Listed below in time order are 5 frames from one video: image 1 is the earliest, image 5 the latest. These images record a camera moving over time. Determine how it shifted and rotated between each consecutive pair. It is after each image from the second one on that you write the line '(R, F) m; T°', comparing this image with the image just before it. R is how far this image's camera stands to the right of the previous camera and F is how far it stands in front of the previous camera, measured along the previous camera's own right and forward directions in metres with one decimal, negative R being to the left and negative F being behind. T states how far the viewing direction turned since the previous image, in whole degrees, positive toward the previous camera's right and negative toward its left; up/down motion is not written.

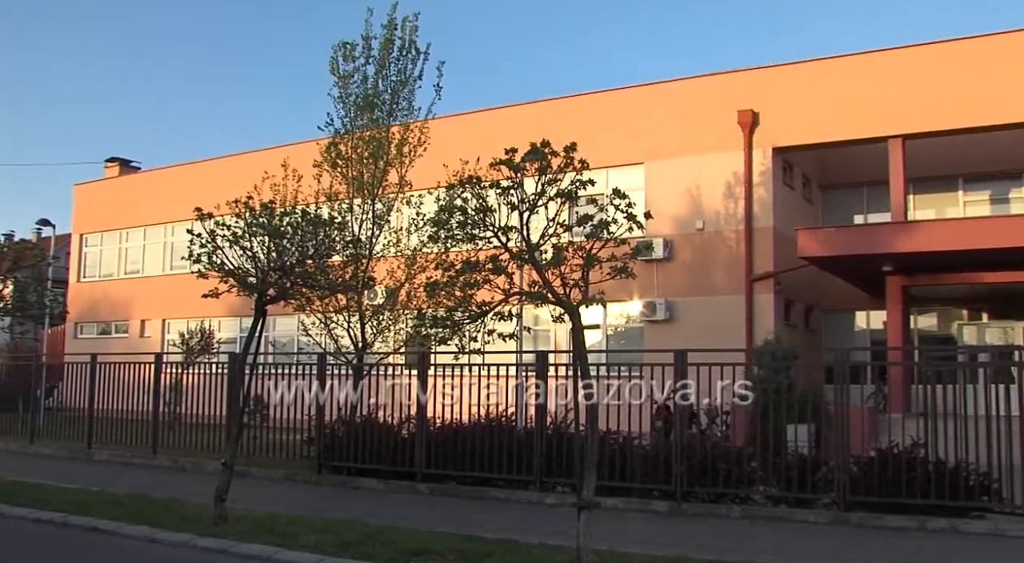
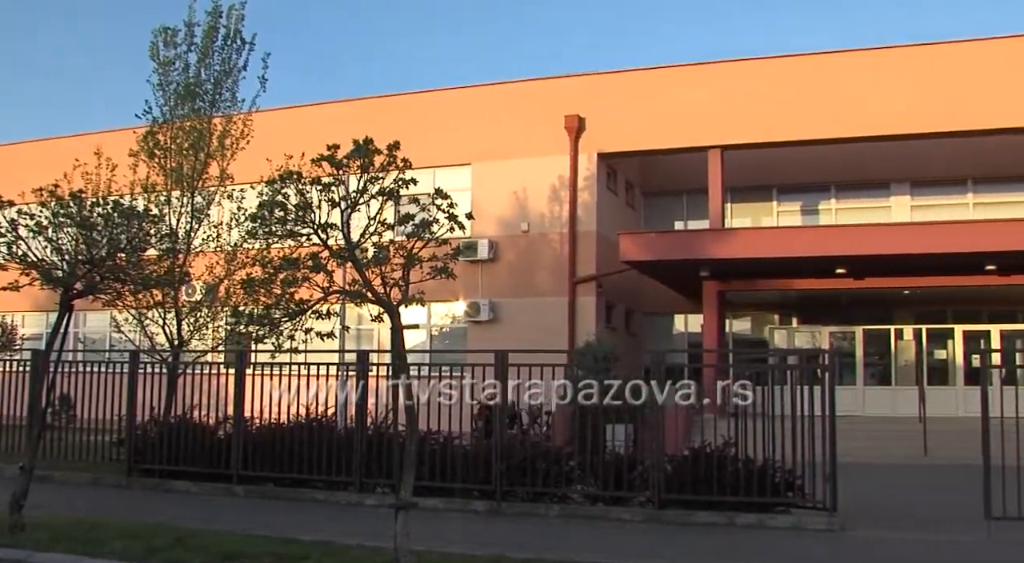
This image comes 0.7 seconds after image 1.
(+1.1, 0.0) m; +6°
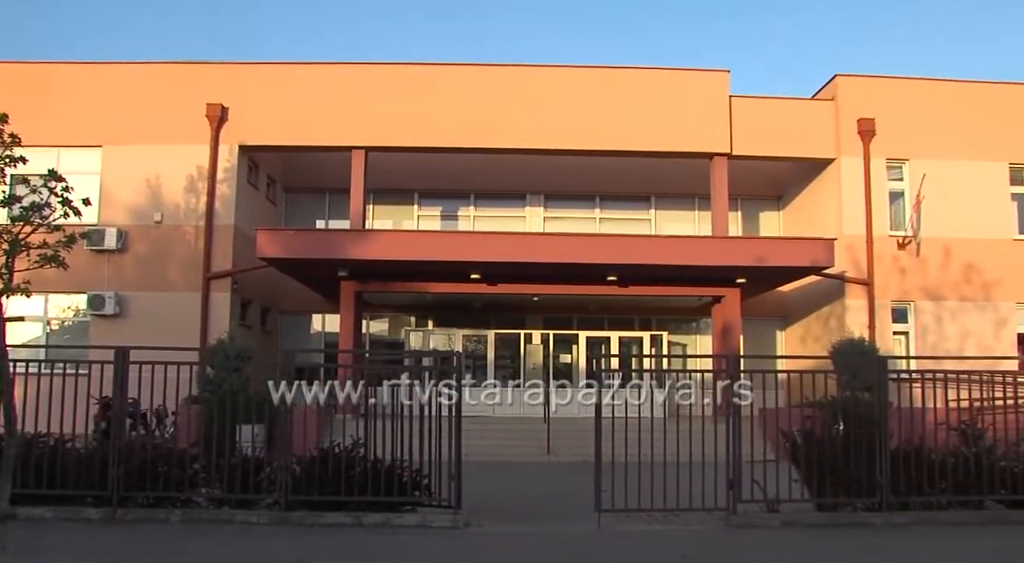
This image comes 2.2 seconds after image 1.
(+2.1, -0.2) m; +13°
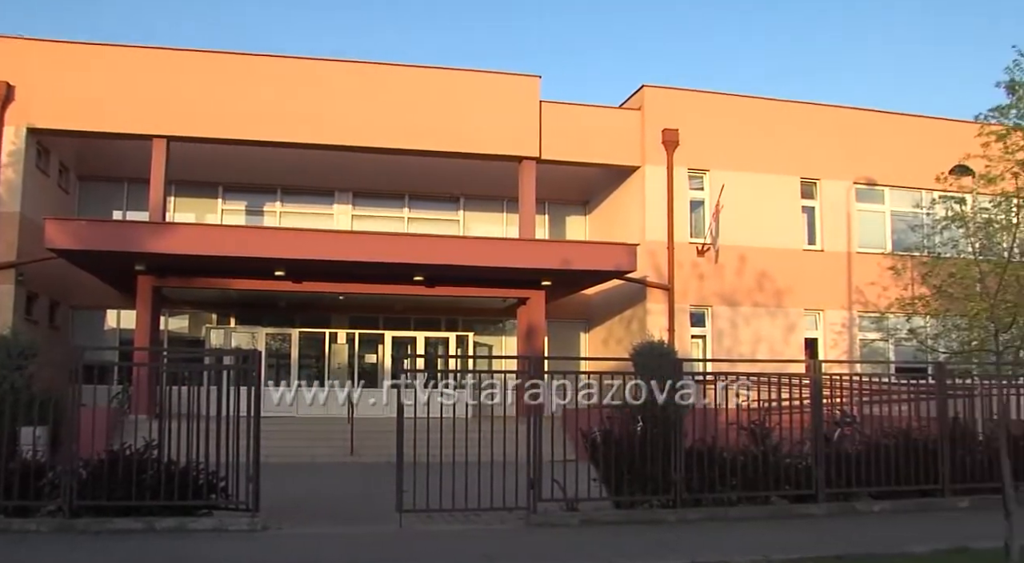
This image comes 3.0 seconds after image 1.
(+1.2, 0.0) m; +7°
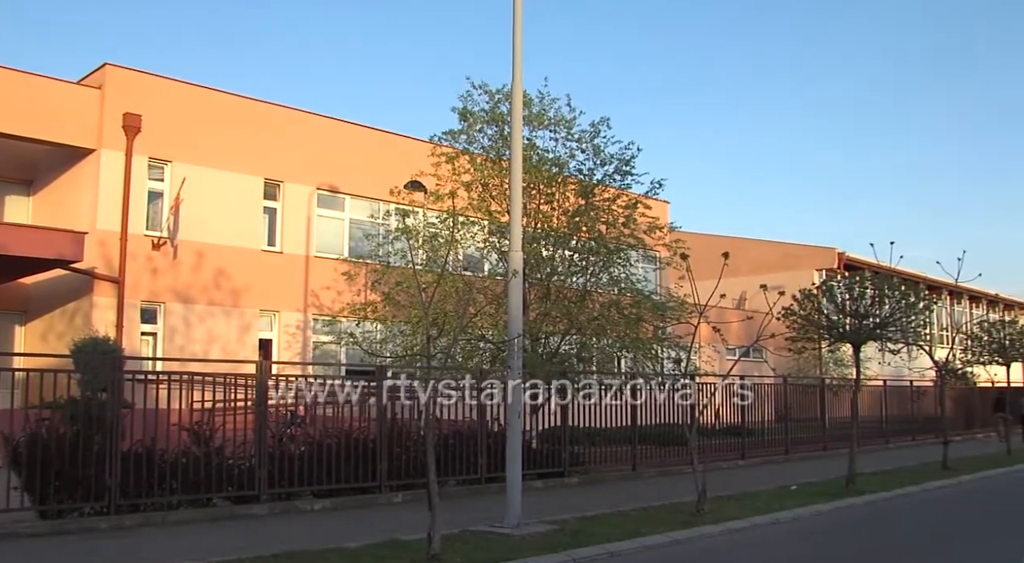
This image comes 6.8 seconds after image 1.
(+3.4, -0.4) m; +19°
